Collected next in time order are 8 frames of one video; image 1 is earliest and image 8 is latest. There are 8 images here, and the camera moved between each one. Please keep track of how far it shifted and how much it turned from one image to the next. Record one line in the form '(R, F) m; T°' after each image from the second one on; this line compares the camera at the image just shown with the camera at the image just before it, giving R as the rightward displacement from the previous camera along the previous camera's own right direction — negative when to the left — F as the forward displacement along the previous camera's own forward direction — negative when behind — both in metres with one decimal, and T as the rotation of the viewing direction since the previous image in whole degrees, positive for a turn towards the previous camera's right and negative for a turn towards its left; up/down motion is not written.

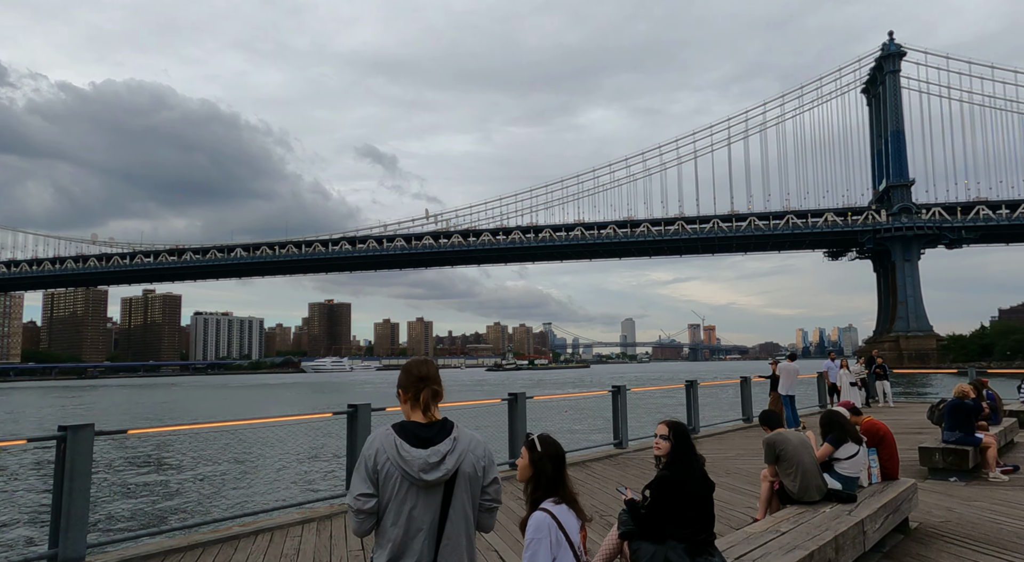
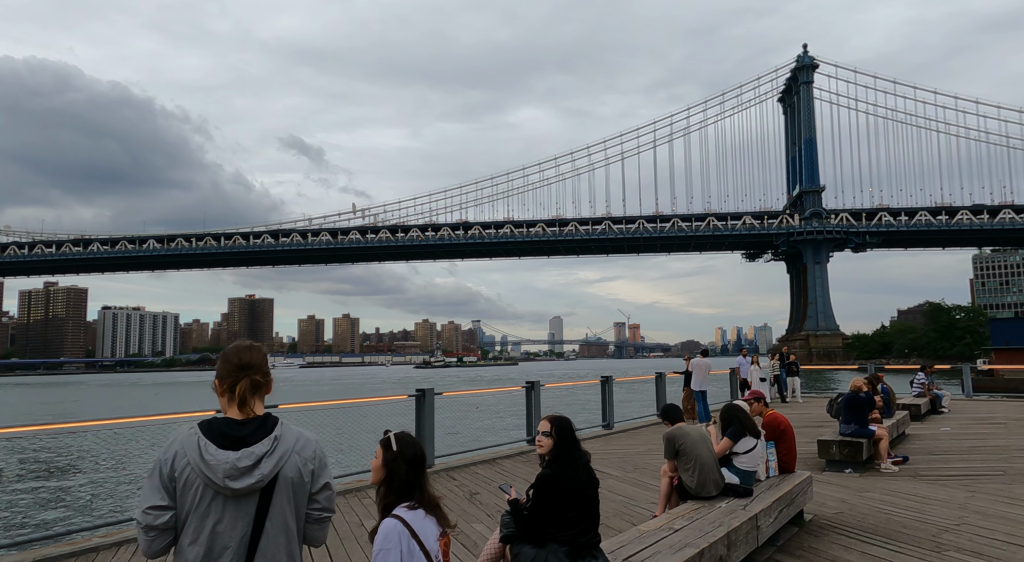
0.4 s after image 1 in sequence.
(+0.2, +0.2) m; +6°
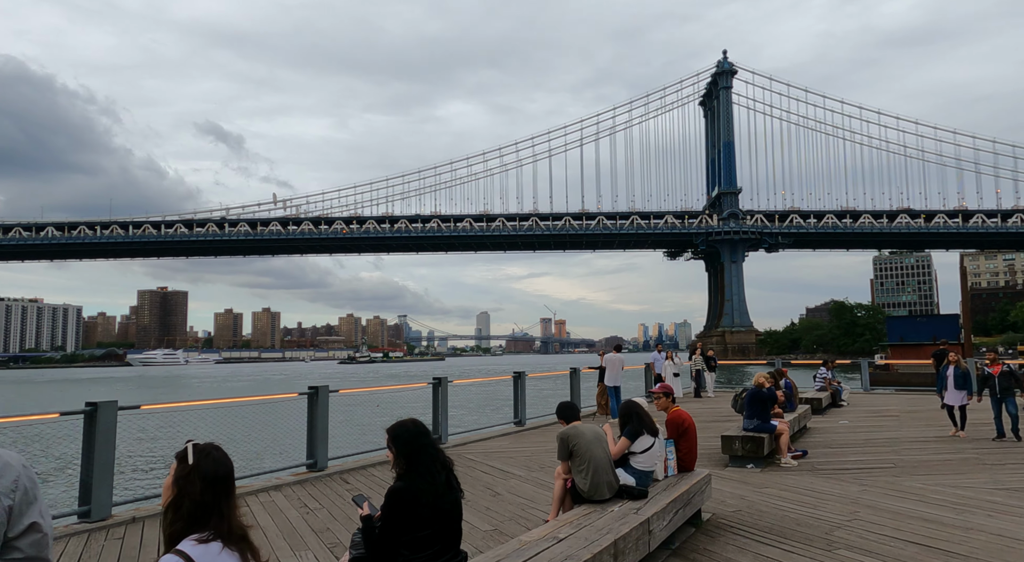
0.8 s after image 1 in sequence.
(+0.3, +0.3) m; +6°
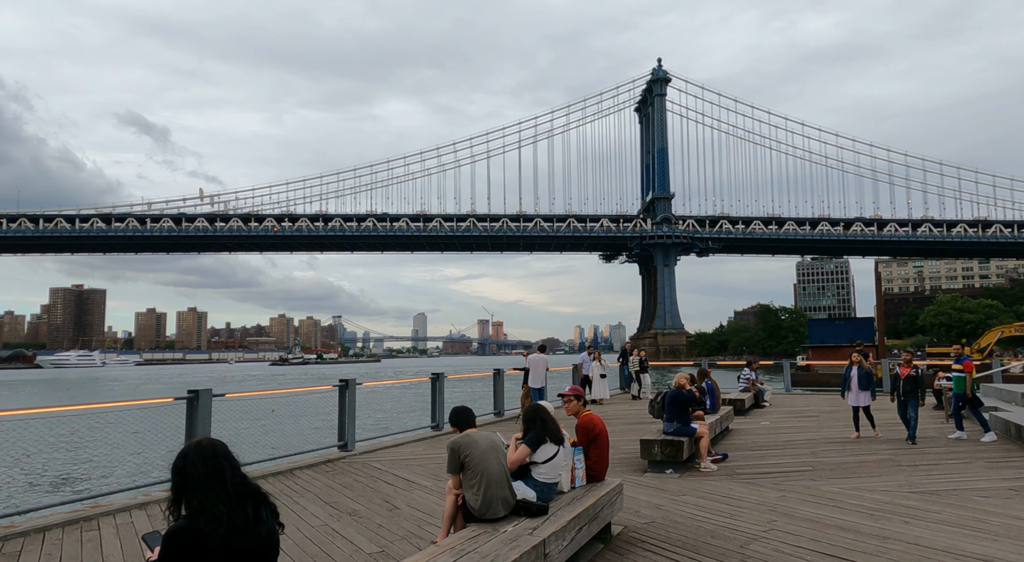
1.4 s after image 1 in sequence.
(+0.3, +0.5) m; +5°
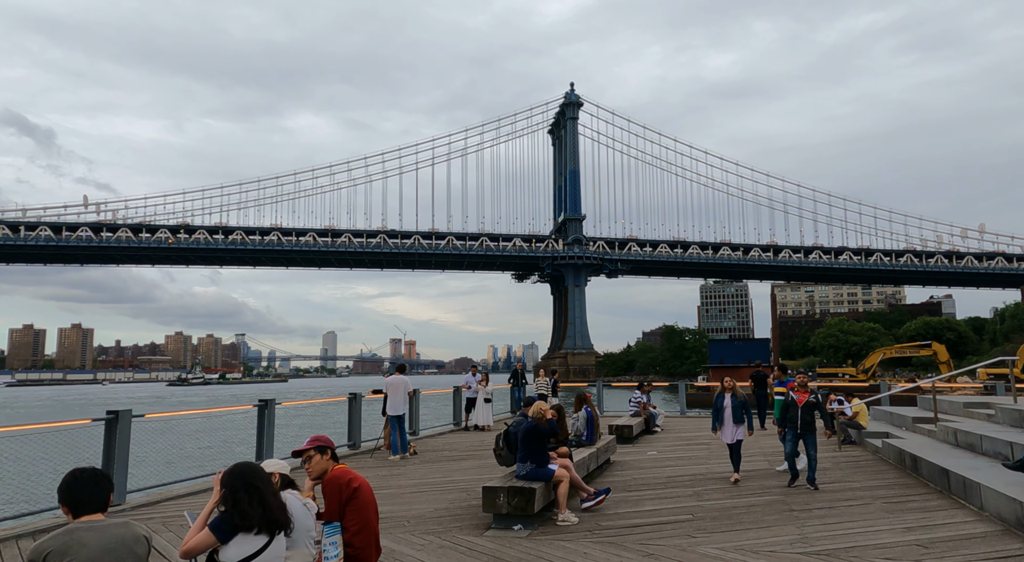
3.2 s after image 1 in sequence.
(+0.9, +1.5) m; +7°
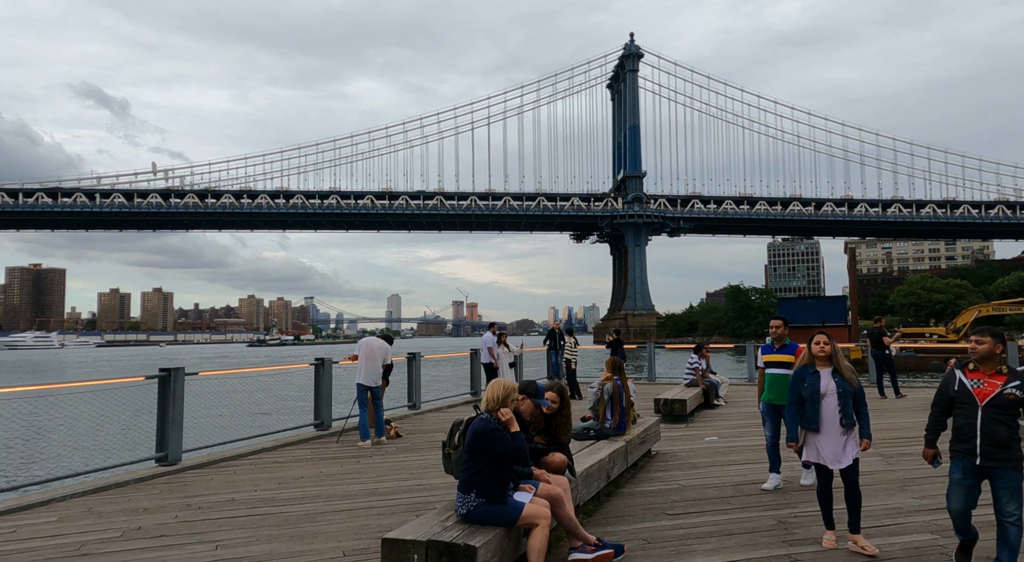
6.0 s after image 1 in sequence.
(+0.6, +2.7) m; -5°
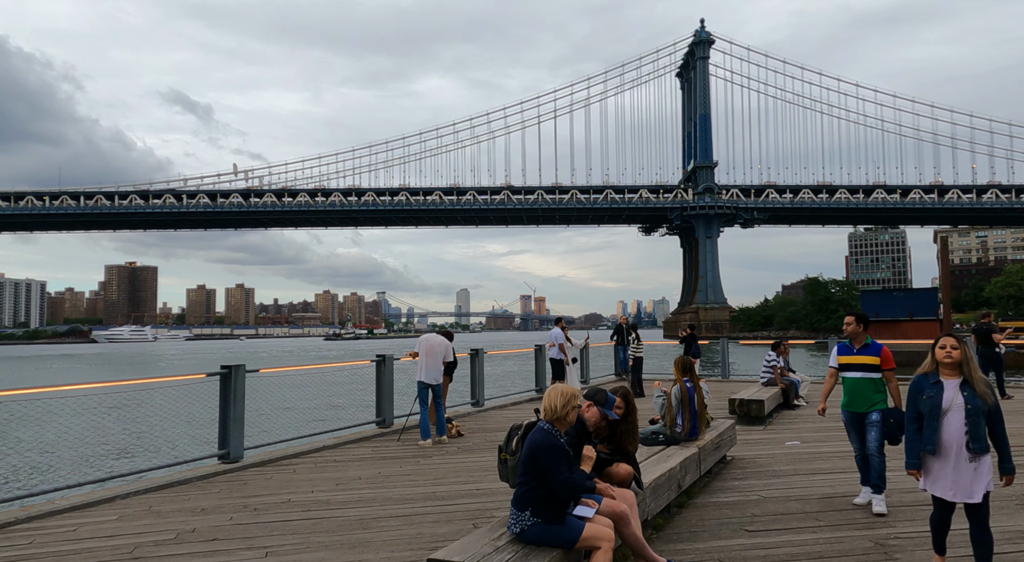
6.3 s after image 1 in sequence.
(0.0, +0.3) m; -6°
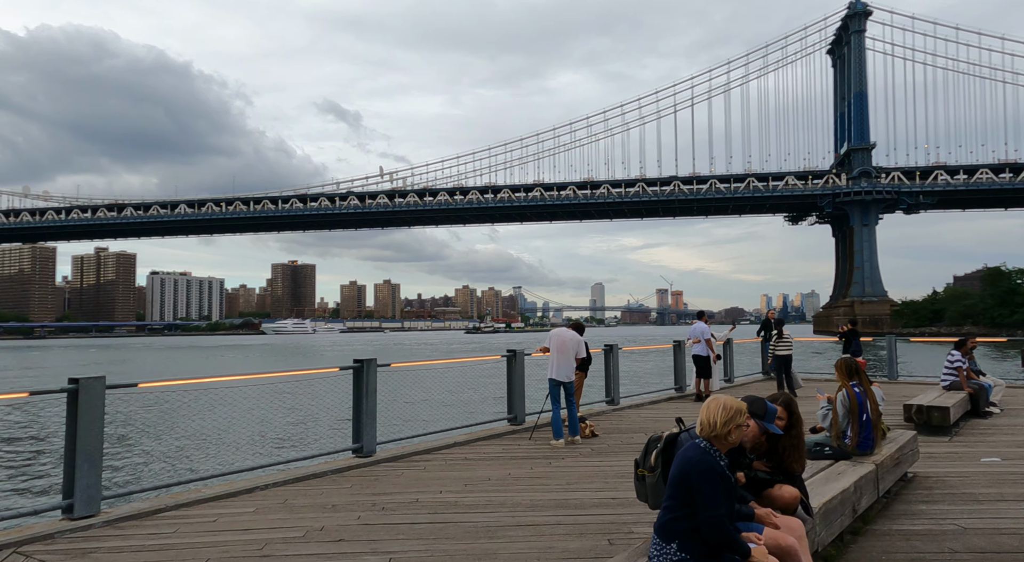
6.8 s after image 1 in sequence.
(0.0, +0.4) m; -11°
